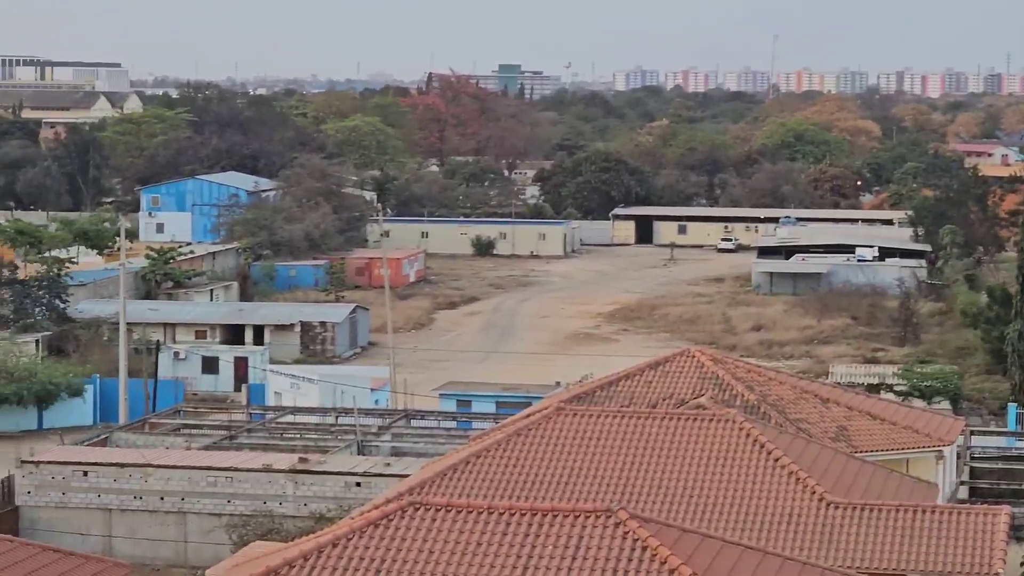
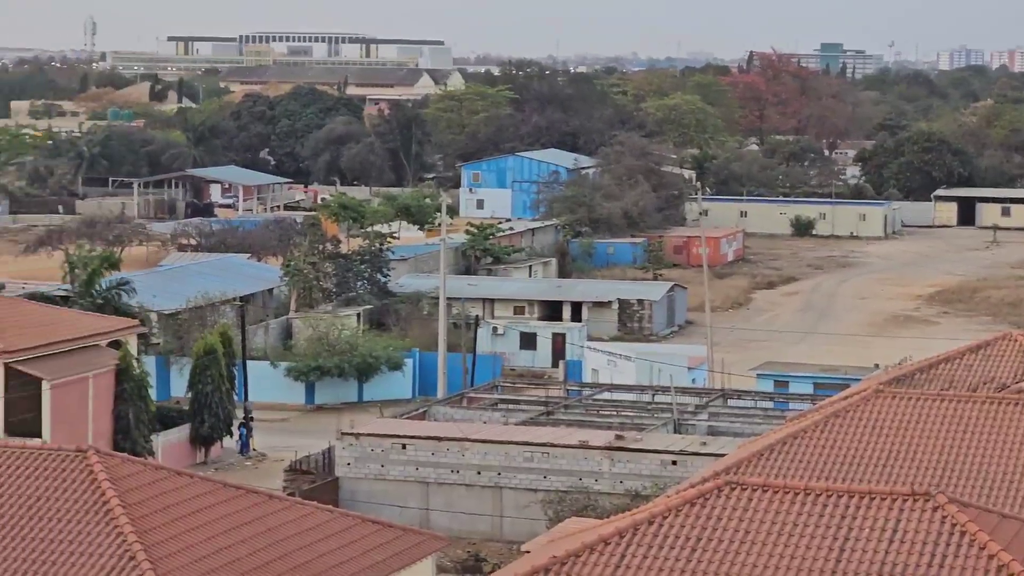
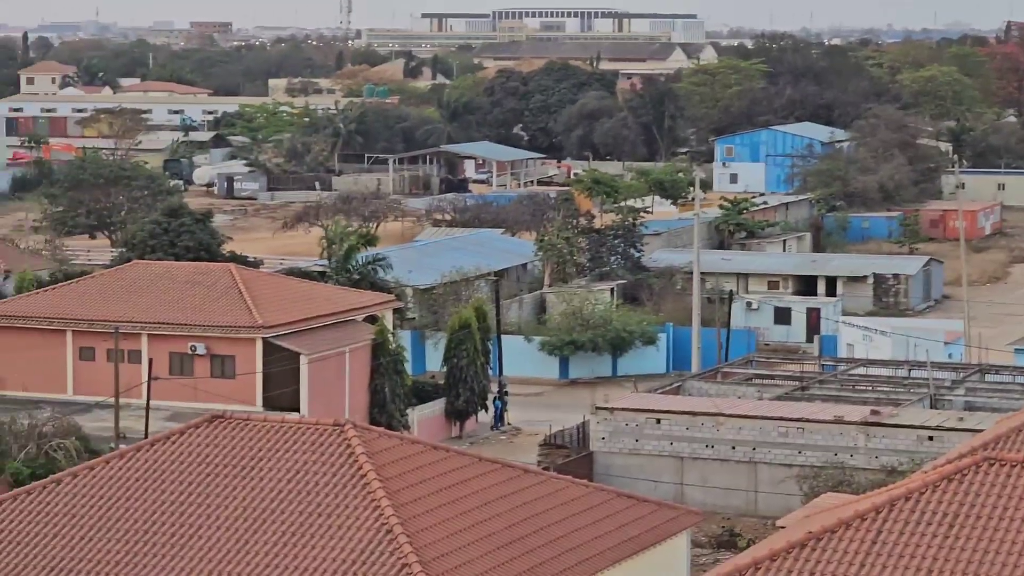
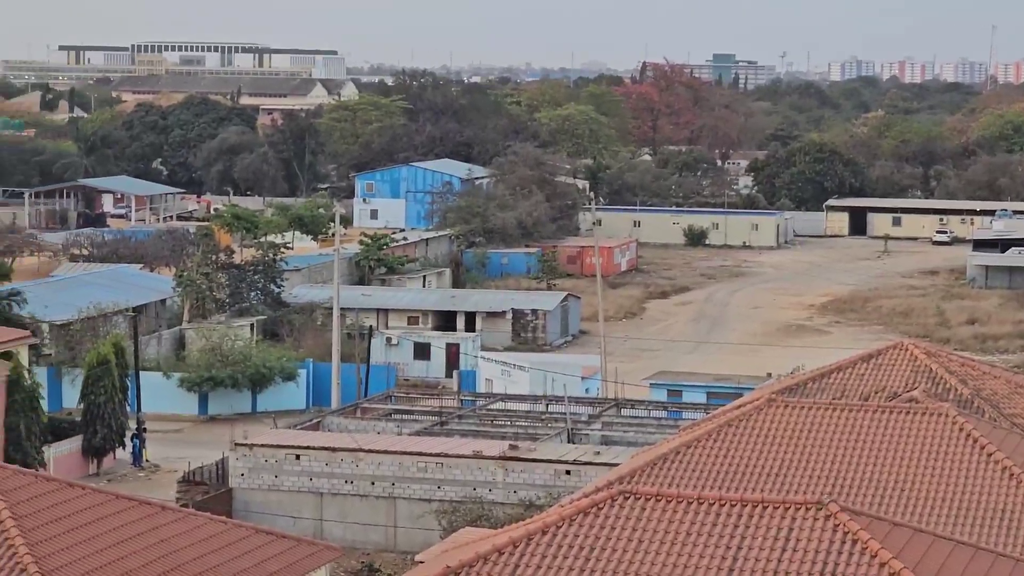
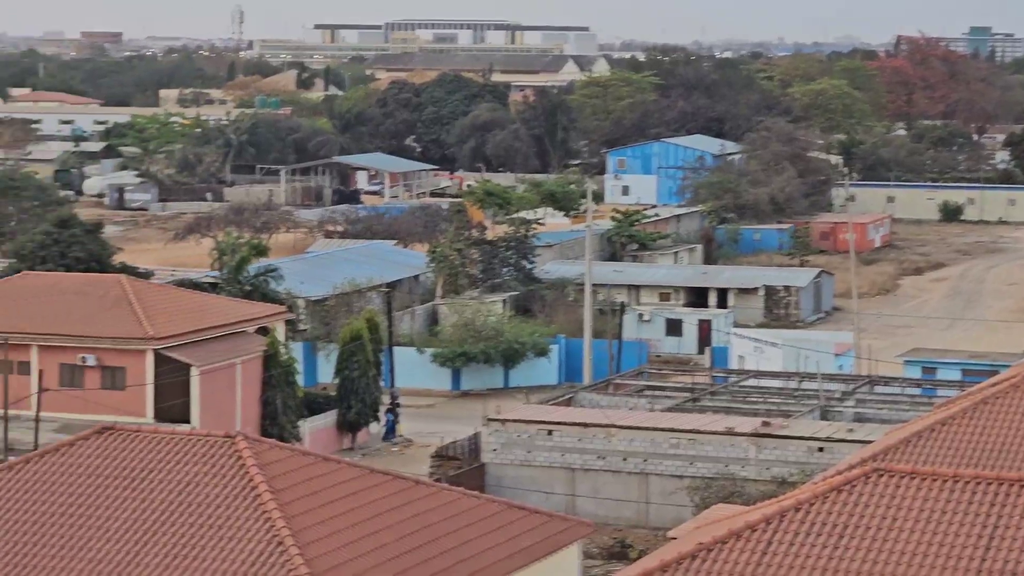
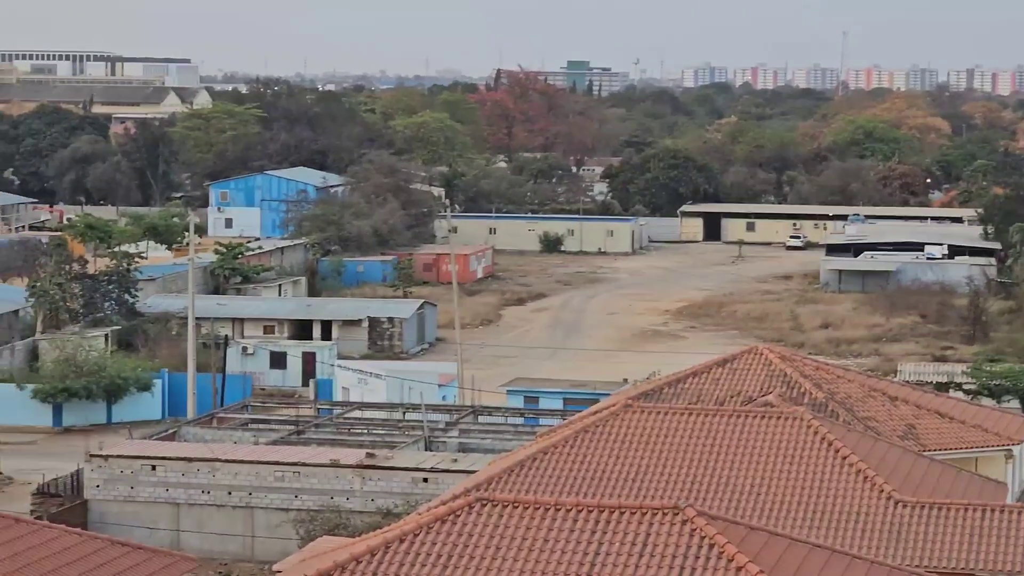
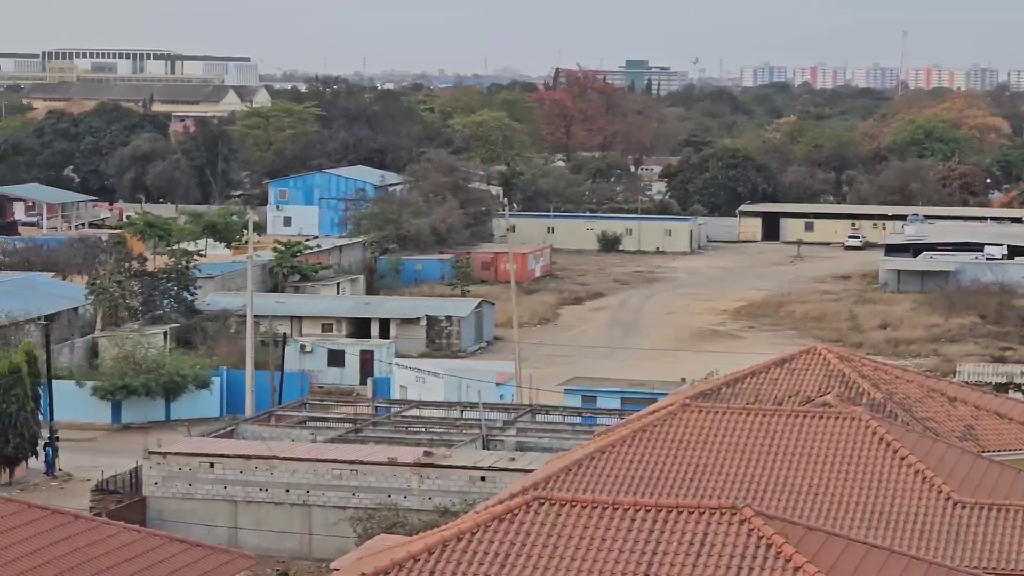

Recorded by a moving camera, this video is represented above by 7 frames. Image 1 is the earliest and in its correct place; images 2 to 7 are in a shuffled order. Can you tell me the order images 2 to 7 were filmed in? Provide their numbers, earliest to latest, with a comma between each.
6, 7, 4, 2, 5, 3
